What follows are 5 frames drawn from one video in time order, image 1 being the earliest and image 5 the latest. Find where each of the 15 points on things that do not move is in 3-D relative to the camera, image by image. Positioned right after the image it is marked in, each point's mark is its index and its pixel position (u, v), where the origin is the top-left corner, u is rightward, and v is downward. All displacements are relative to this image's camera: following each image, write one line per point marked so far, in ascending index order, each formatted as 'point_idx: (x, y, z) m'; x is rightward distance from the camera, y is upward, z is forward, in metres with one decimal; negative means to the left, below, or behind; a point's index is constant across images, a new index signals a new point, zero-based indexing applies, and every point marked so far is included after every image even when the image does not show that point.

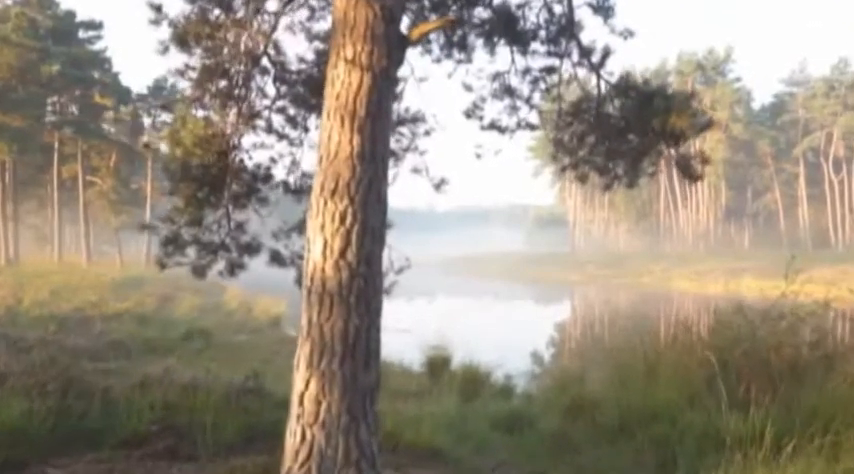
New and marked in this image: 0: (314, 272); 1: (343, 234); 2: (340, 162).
0: (-0.5, -0.2, +4.5) m
1: (-0.4, 0.0, +4.4) m
2: (-0.4, +0.4, +4.5) m
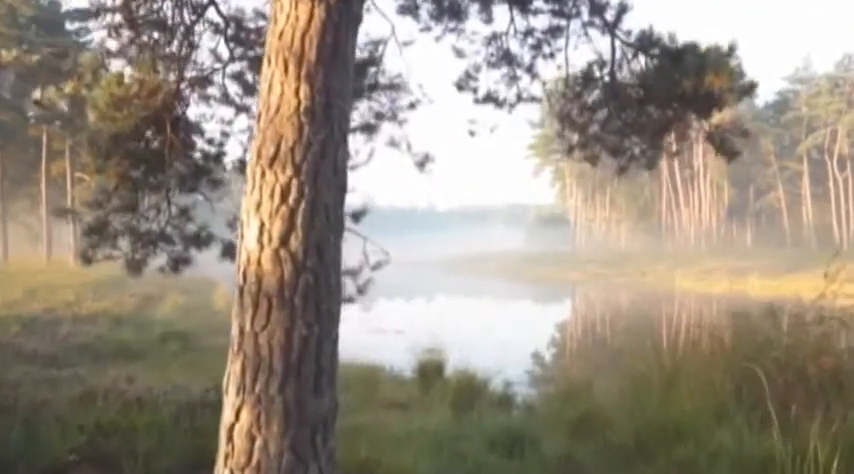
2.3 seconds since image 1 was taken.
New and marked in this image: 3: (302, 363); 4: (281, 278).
0: (-0.6, -0.1, +3.4) m
1: (-0.5, +0.1, +3.3) m
2: (-0.5, +0.4, +3.4) m
3: (-0.4, -0.4, +3.3) m
4: (-0.5, -0.1, +3.3) m
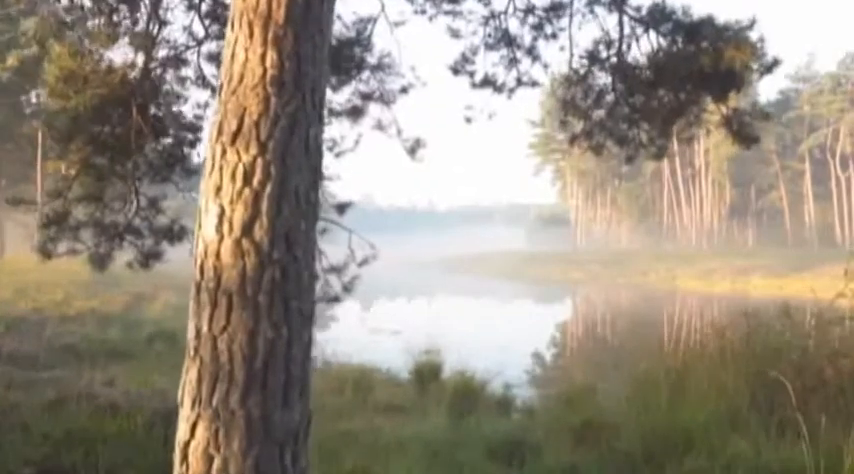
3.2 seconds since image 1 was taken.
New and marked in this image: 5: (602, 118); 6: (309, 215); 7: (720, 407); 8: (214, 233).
0: (-0.7, -0.1, +2.9) m
1: (-0.6, +0.1, +2.9) m
2: (-0.6, +0.5, +3.0) m
3: (-0.5, -0.4, +2.9) m
4: (-0.6, -0.1, +2.9) m
5: (+1.1, +0.8, +6.1) m
6: (-0.4, +0.1, +3.0) m
7: (+2.1, -1.2, +6.8) m
8: (-0.7, 0.0, +2.9) m
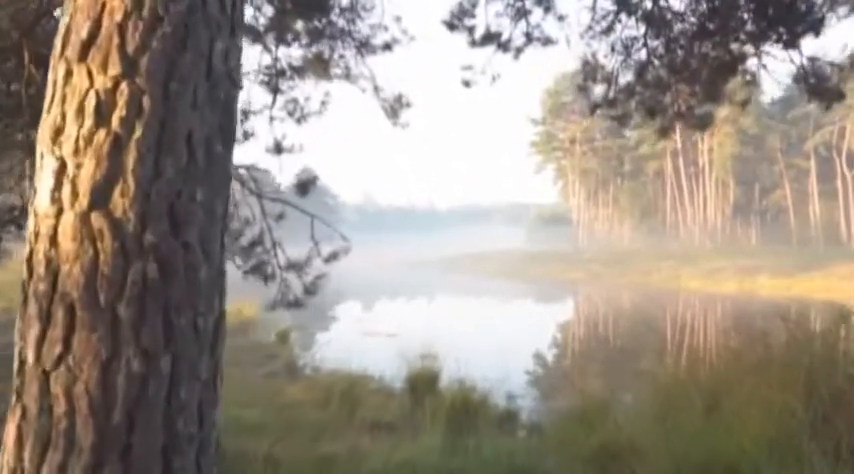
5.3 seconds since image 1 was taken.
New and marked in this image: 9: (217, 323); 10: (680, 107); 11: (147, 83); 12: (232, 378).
0: (-0.8, 0.0, +1.8) m
1: (-0.6, +0.2, +1.8) m
2: (-0.6, +0.5, +1.9) m
3: (-0.5, -0.4, +1.8) m
4: (-0.6, -0.1, +1.8) m
5: (+1.1, +0.8, +5.0) m
6: (-0.4, +0.1, +1.9) m
7: (+2.1, -1.2, +5.7) m
8: (-0.7, +0.1, +1.8) m
9: (-0.5, -0.2, +1.9) m
10: (+1.3, +0.7, +4.8) m
11: (-0.5, +0.3, +1.8) m
12: (-2.4, -1.7, +11.4) m
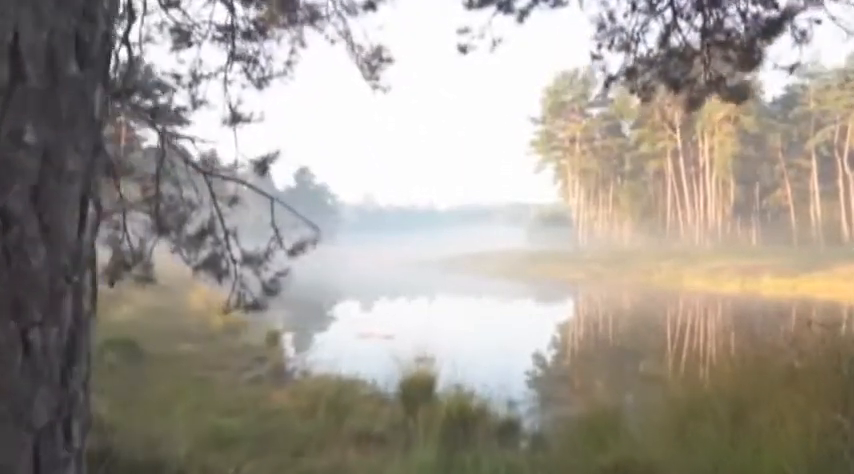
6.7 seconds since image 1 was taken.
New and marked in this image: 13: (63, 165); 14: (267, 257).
0: (-0.8, 0.0, +1.1) m
1: (-0.7, +0.2, +1.1) m
2: (-0.7, +0.6, +1.2) m
3: (-0.6, -0.3, +1.1) m
4: (-0.7, 0.0, +1.1) m
5: (+1.0, +0.9, +4.3) m
6: (-0.5, +0.2, +1.2) m
7: (+2.0, -1.1, +5.0) m
8: (-0.8, +0.1, +1.1) m
9: (-0.5, -0.1, +1.3) m
10: (+1.3, +0.7, +4.1) m
11: (-0.6, +0.3, +1.1) m
12: (-2.4, -1.7, +10.7) m
13: (-0.5, +0.1, +1.2) m
14: (-0.9, -0.1, +5.3) m
